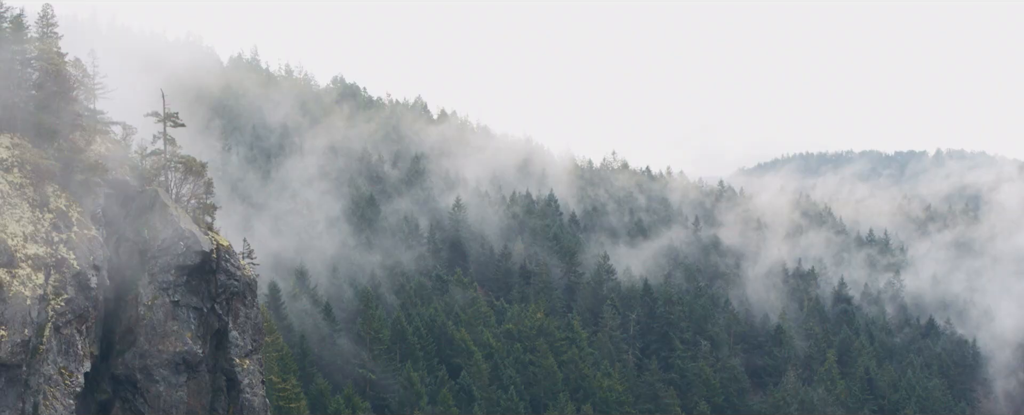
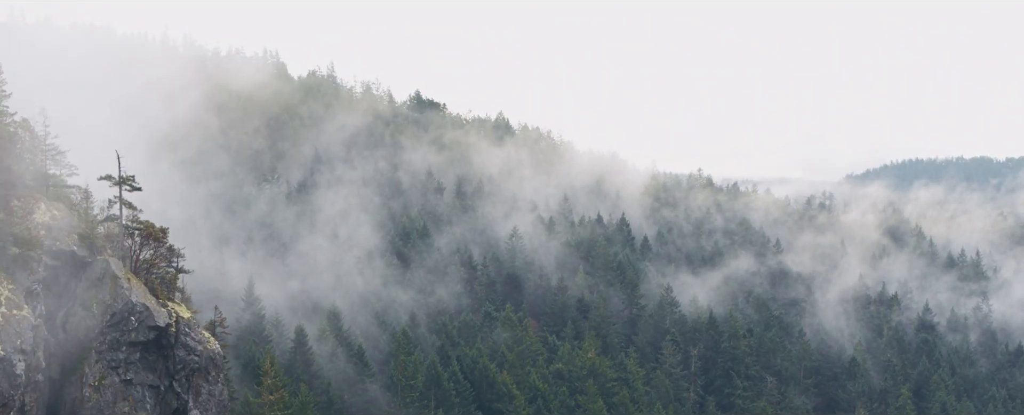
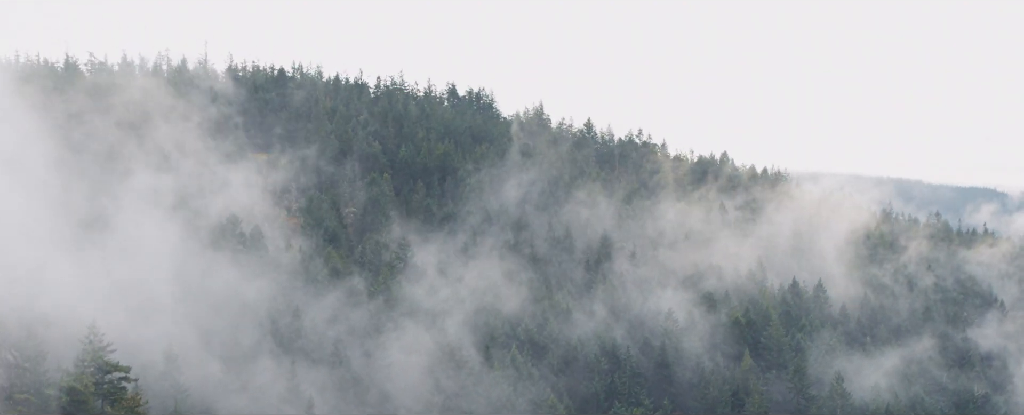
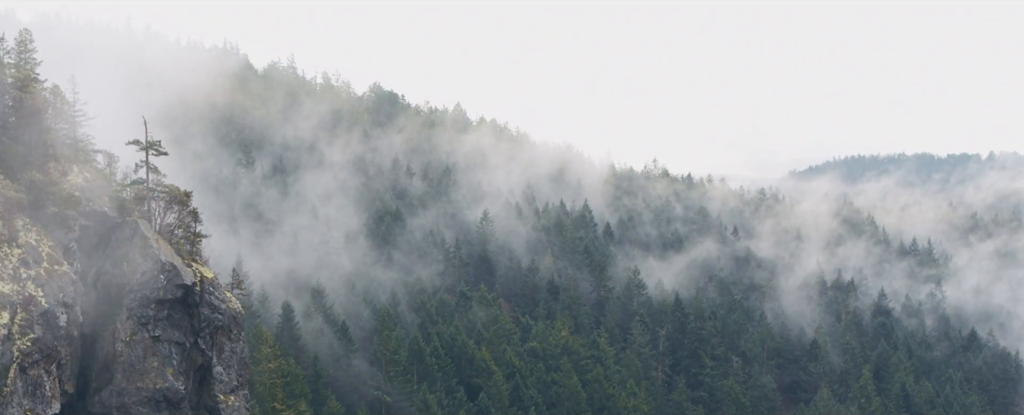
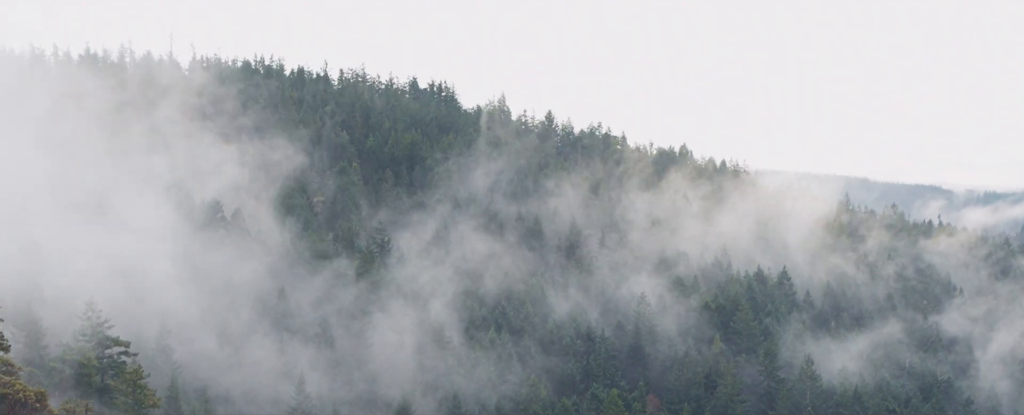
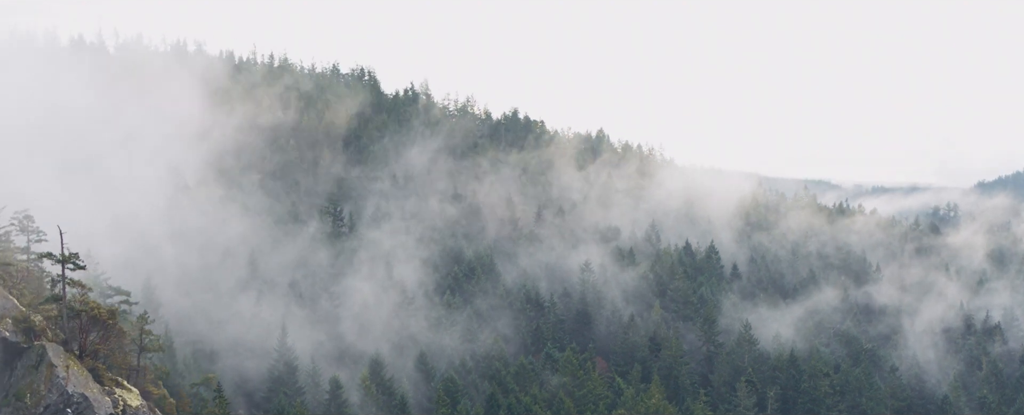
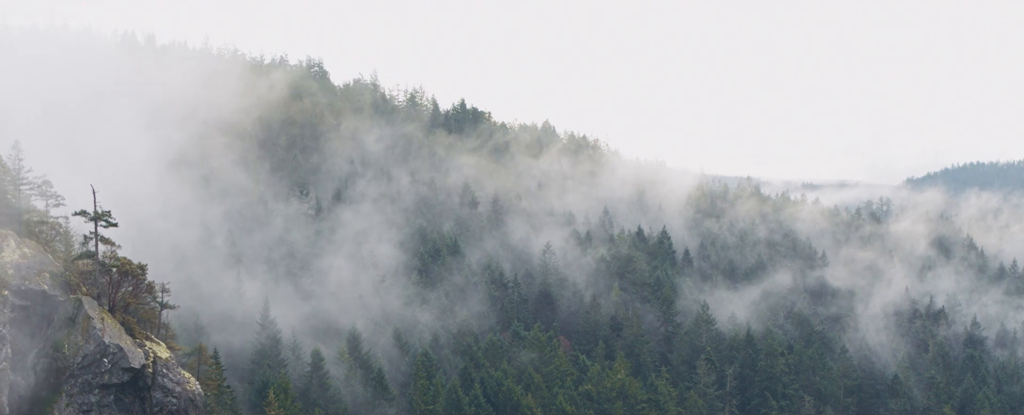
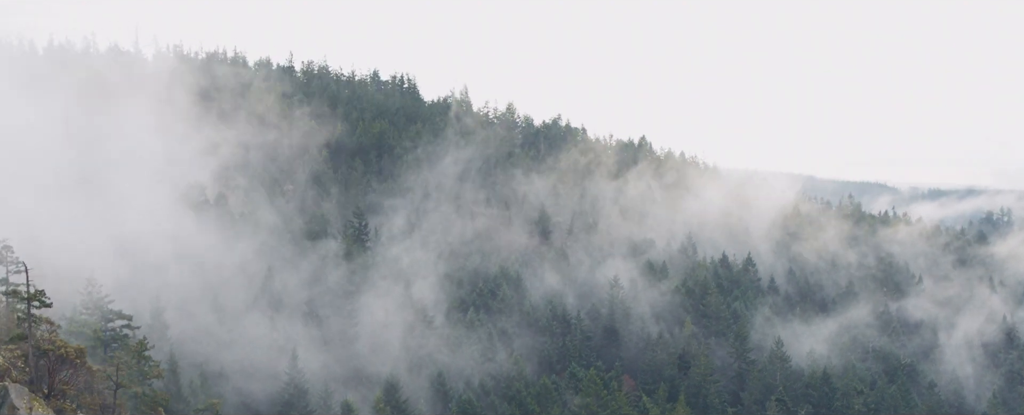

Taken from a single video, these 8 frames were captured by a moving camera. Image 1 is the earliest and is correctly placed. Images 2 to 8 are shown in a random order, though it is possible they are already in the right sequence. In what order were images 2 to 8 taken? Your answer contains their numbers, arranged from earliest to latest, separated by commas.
4, 2, 7, 6, 8, 5, 3
